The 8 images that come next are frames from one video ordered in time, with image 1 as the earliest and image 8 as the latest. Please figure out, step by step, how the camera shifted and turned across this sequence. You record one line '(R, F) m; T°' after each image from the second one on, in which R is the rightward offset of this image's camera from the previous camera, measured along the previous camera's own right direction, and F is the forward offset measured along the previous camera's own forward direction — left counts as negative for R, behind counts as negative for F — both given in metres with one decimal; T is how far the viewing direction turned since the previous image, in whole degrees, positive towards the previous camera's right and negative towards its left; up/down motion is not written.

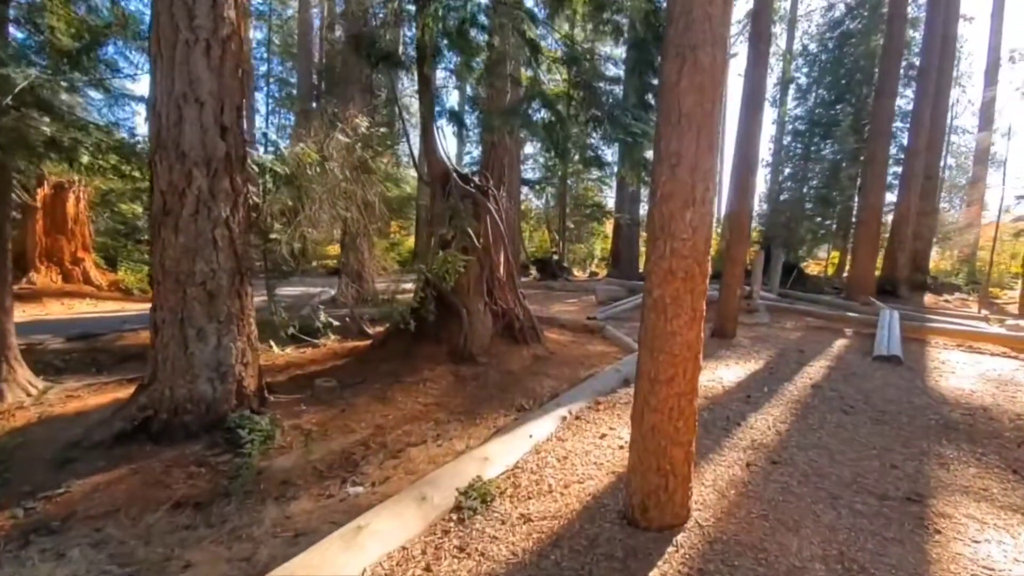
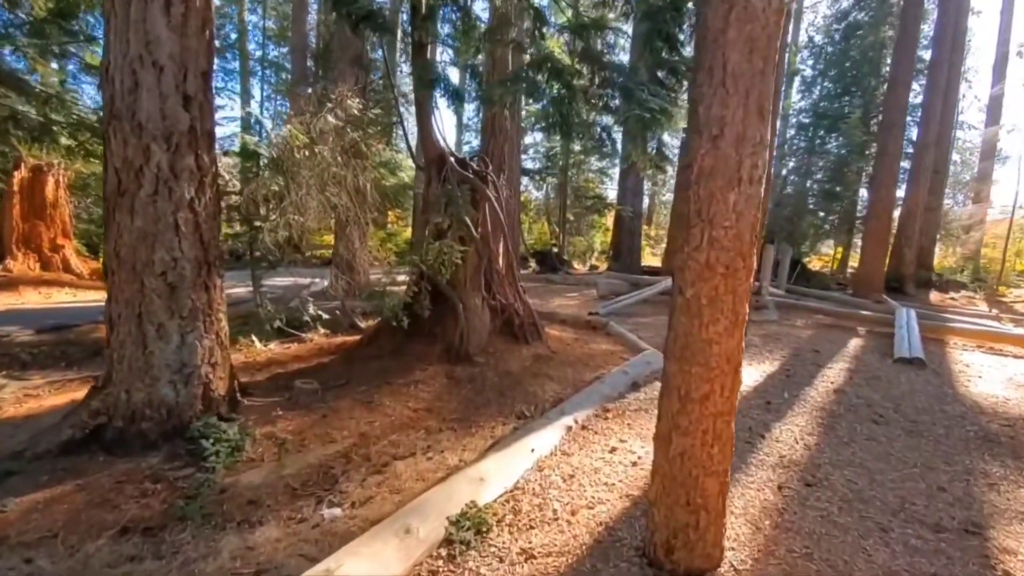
(0.0, +0.4) m; 0°
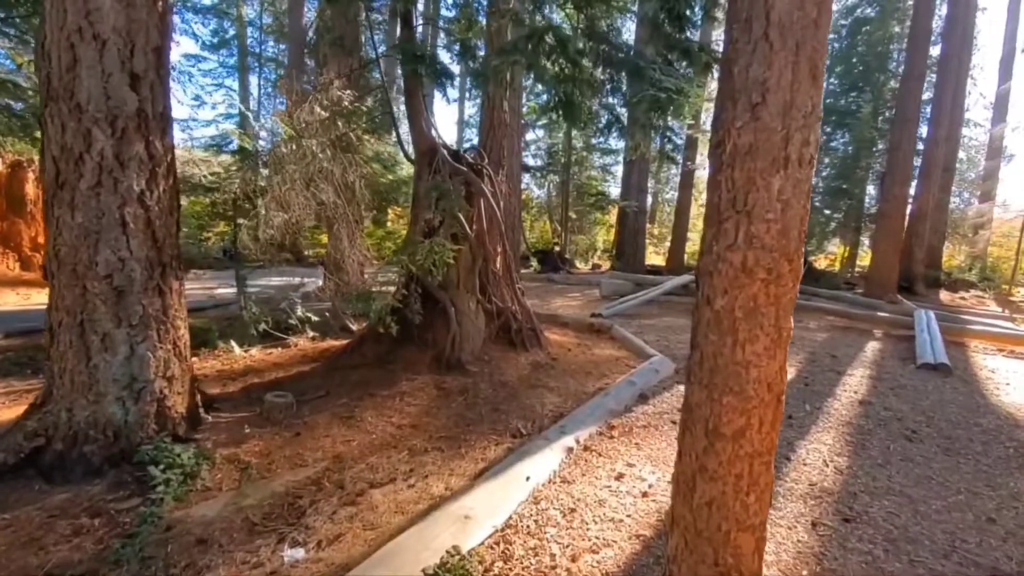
(0.0, +0.3) m; 0°
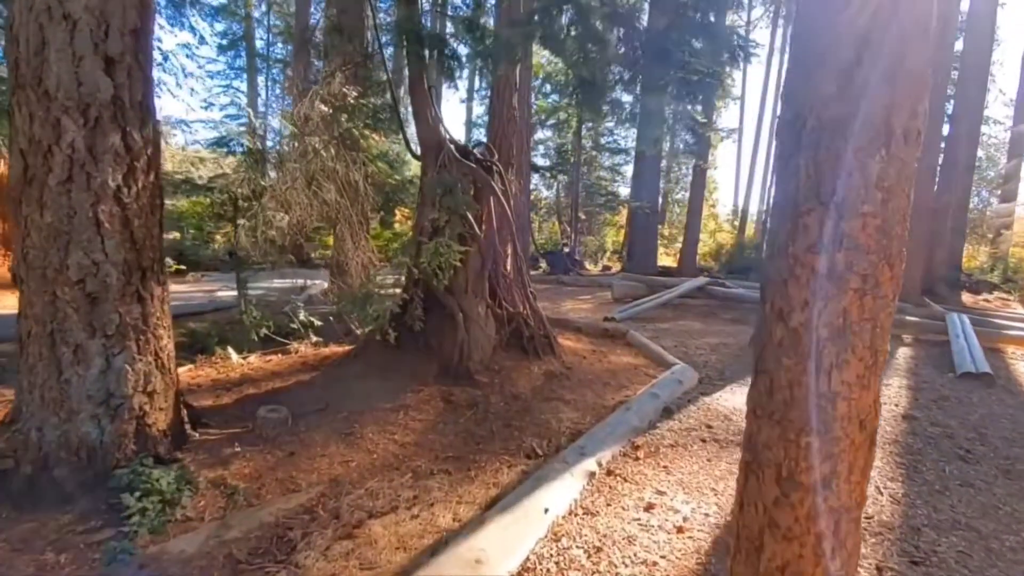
(0.0, +0.3) m; -1°
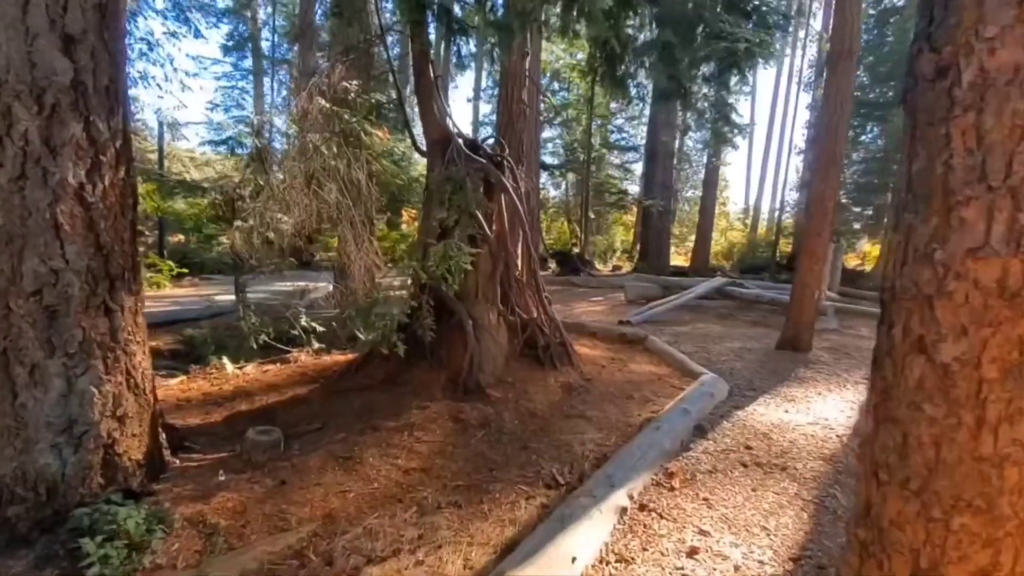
(0.0, +0.3) m; -1°
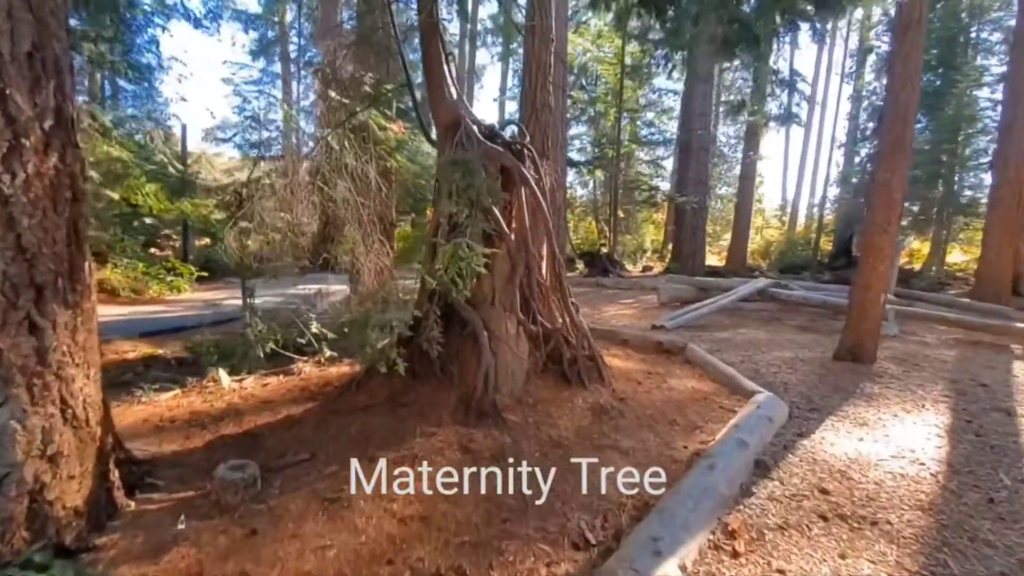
(0.0, +0.5) m; -3°
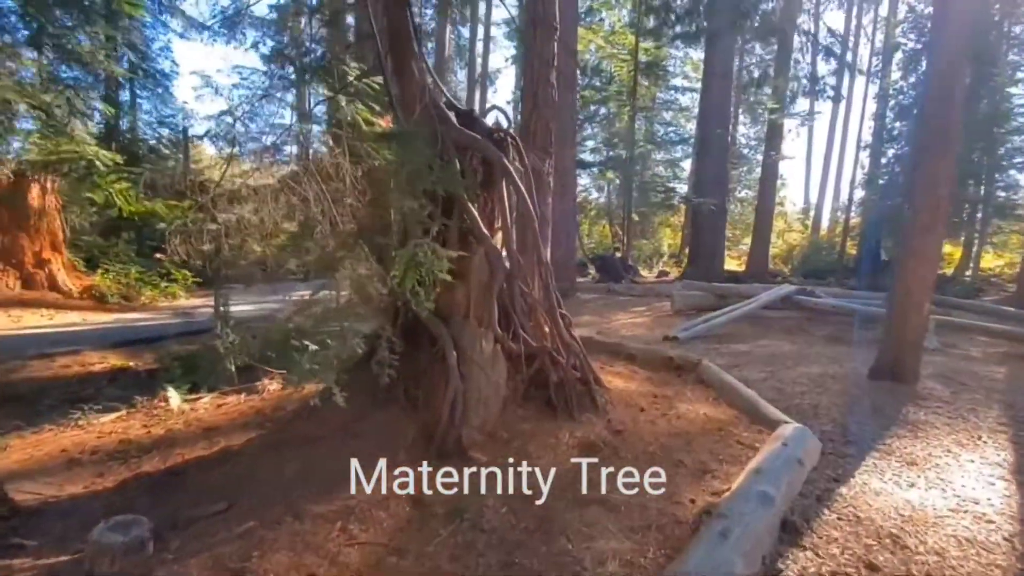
(+0.2, +0.5) m; -2°
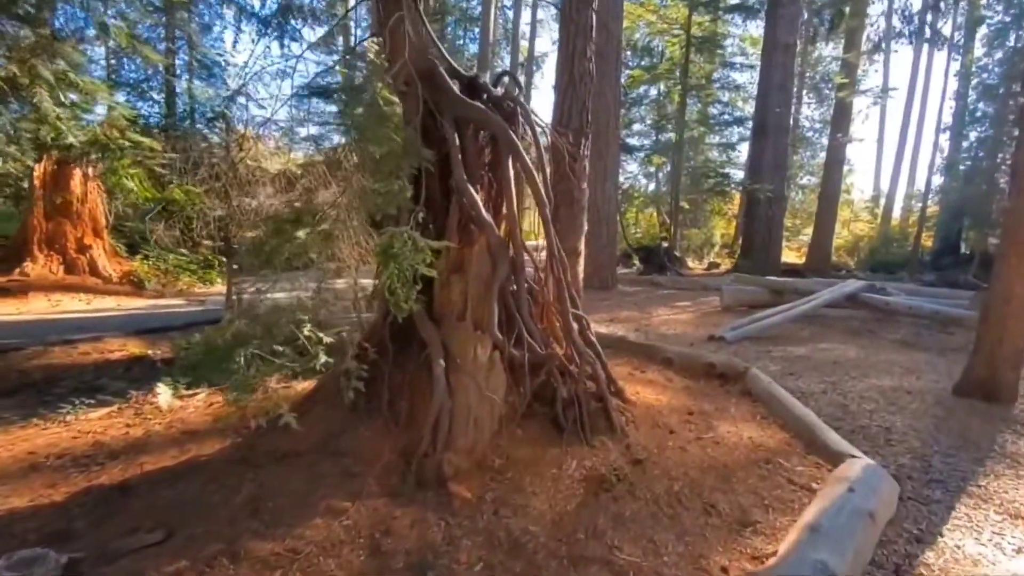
(+0.2, +0.4) m; -5°
